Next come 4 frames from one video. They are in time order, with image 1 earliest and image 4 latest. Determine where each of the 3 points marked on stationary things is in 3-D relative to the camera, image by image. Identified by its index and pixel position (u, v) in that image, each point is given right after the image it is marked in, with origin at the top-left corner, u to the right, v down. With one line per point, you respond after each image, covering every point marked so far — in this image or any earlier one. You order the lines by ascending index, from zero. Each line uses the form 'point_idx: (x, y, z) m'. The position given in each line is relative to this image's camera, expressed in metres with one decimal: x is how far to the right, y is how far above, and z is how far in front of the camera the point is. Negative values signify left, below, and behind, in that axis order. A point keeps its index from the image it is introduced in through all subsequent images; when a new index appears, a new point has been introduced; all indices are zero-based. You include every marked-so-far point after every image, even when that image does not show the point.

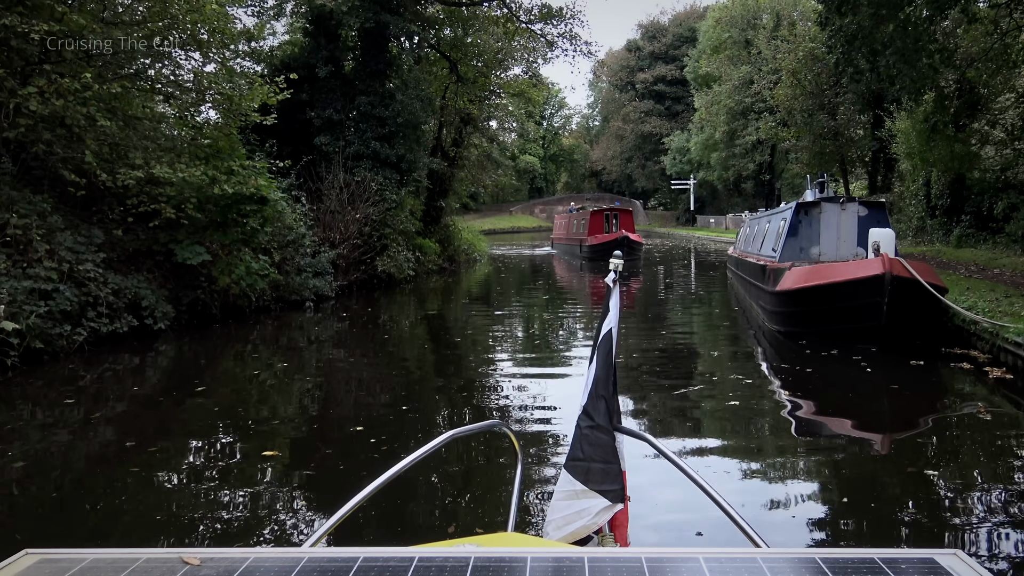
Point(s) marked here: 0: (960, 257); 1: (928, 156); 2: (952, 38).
0: (+8.7, +0.6, +14.4) m
1: (+7.8, +2.5, +14.0) m
2: (+7.0, +4.0, +11.9) m
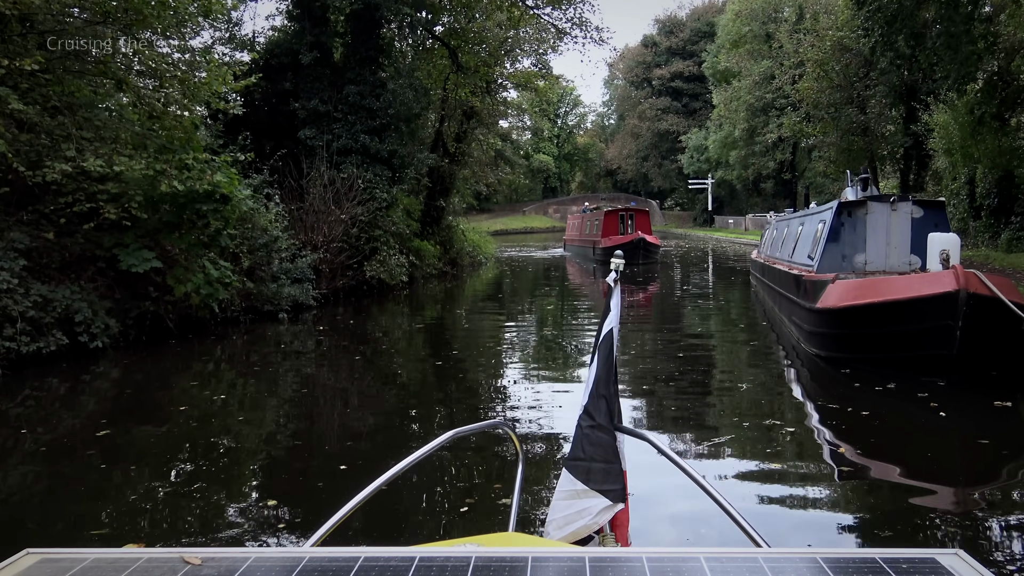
0: (+8.9, +0.5, +13.7) m
1: (+8.0, +2.4, +13.4) m
2: (+7.1, +3.9, +11.3) m
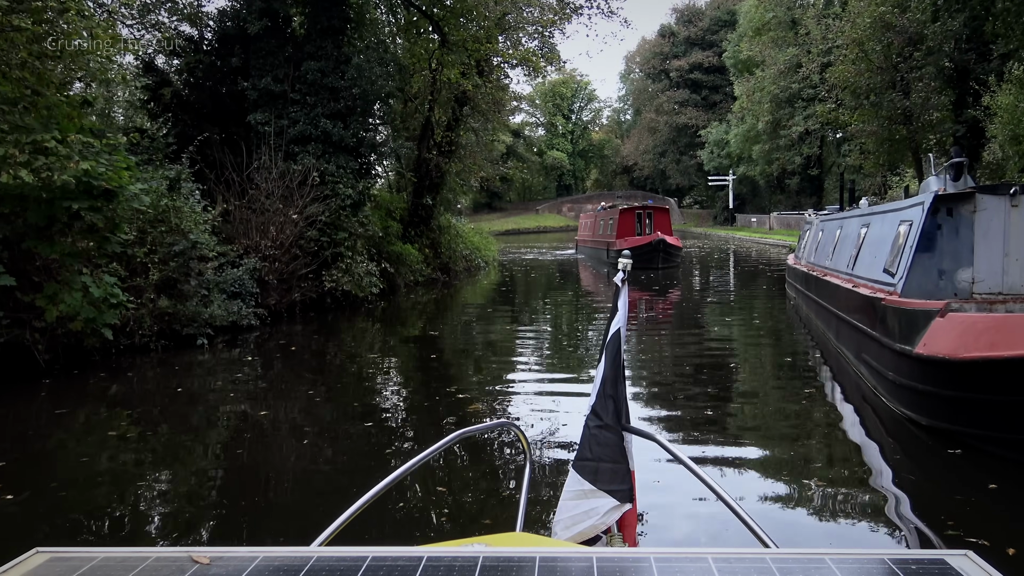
0: (+9.0, +0.4, +12.7) m
1: (+8.1, +2.3, +12.3) m
2: (+7.2, +3.8, +10.2) m
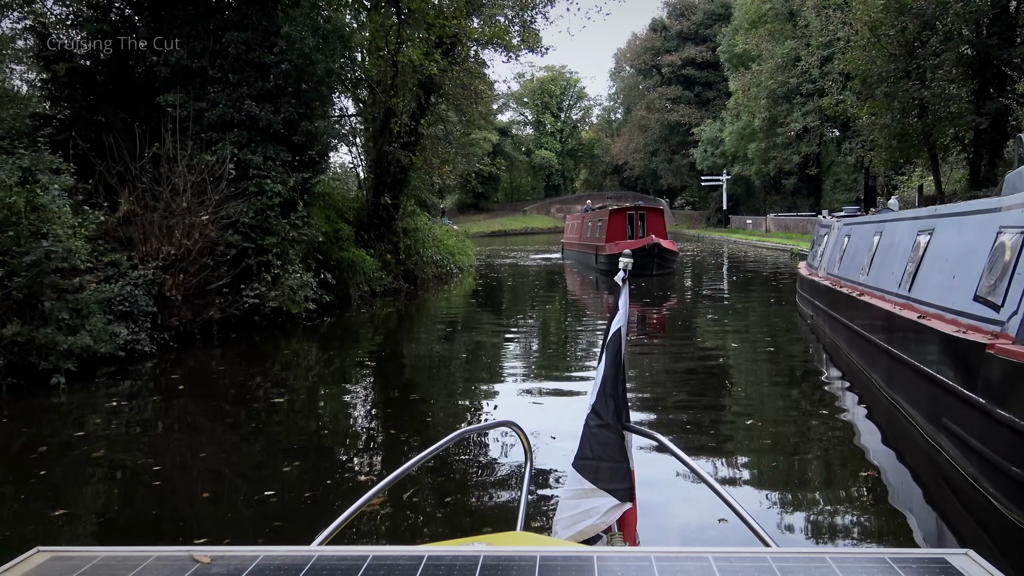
0: (+8.8, +0.3, +12.1) m
1: (+7.9, +2.3, +11.7) m
2: (+6.9, +3.7, +9.6) m
